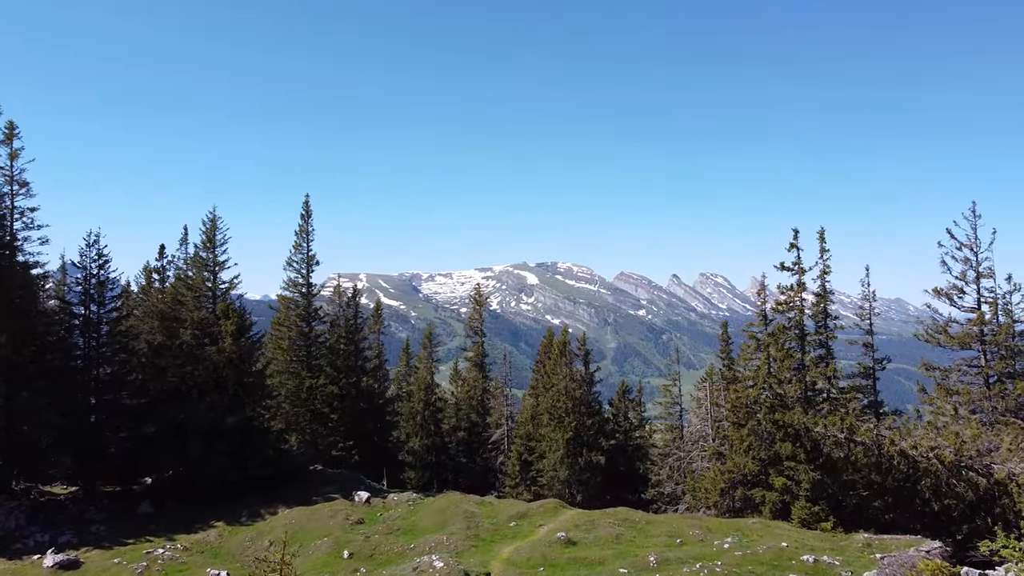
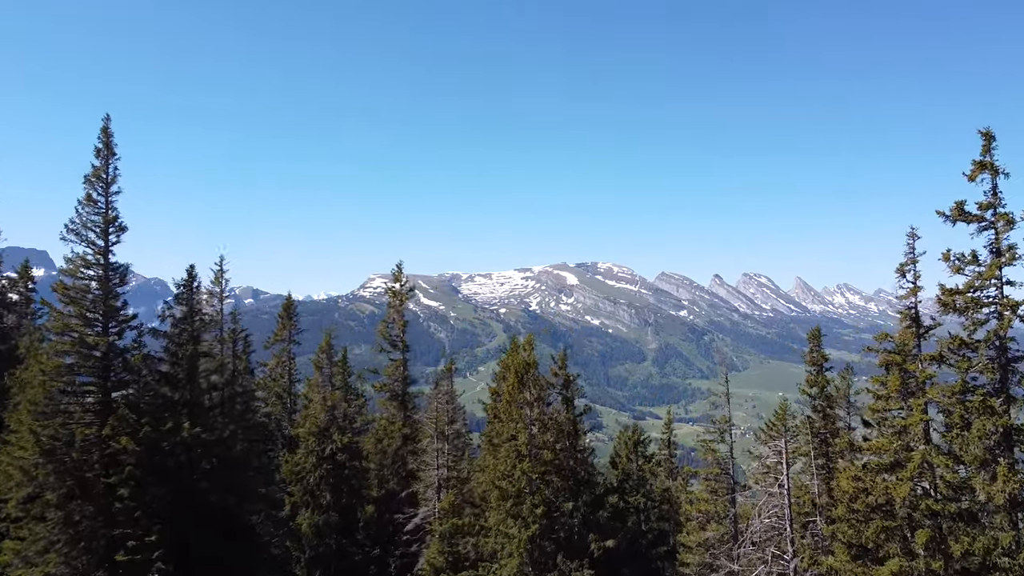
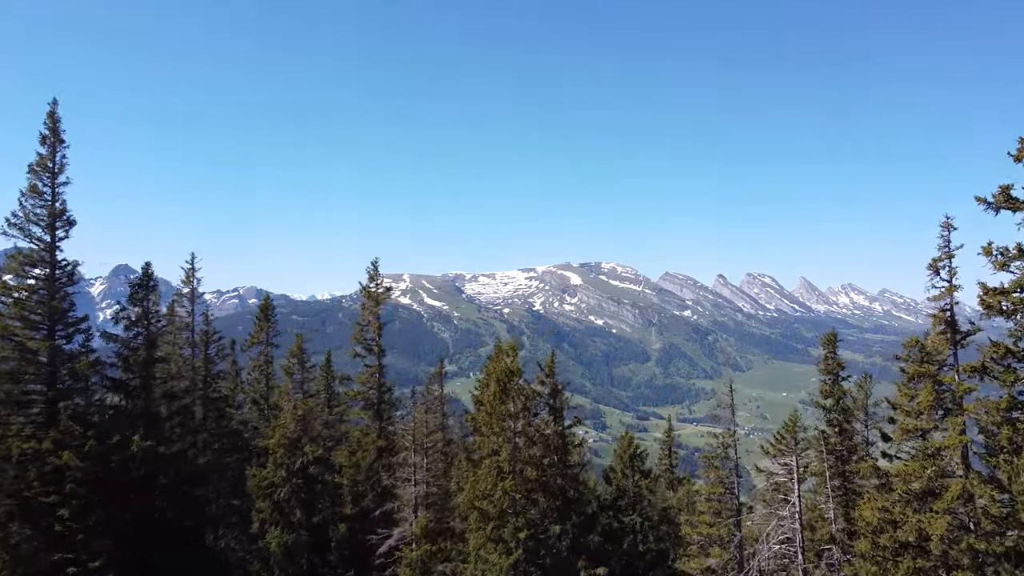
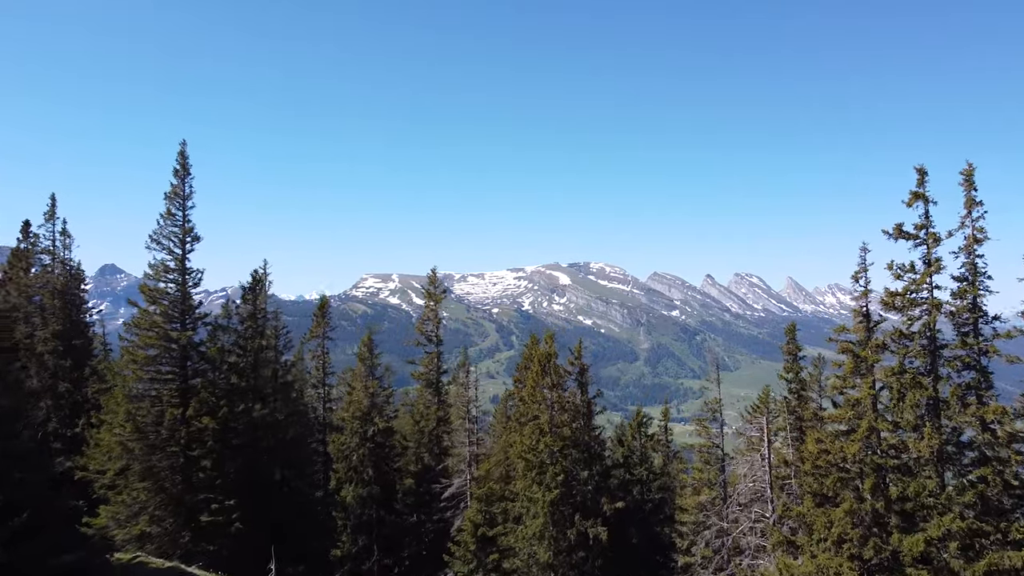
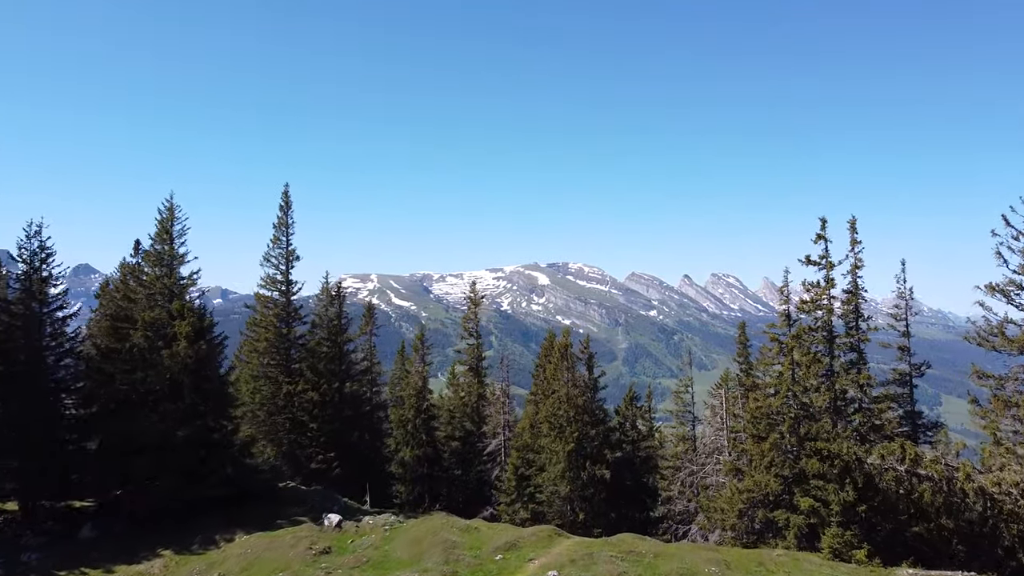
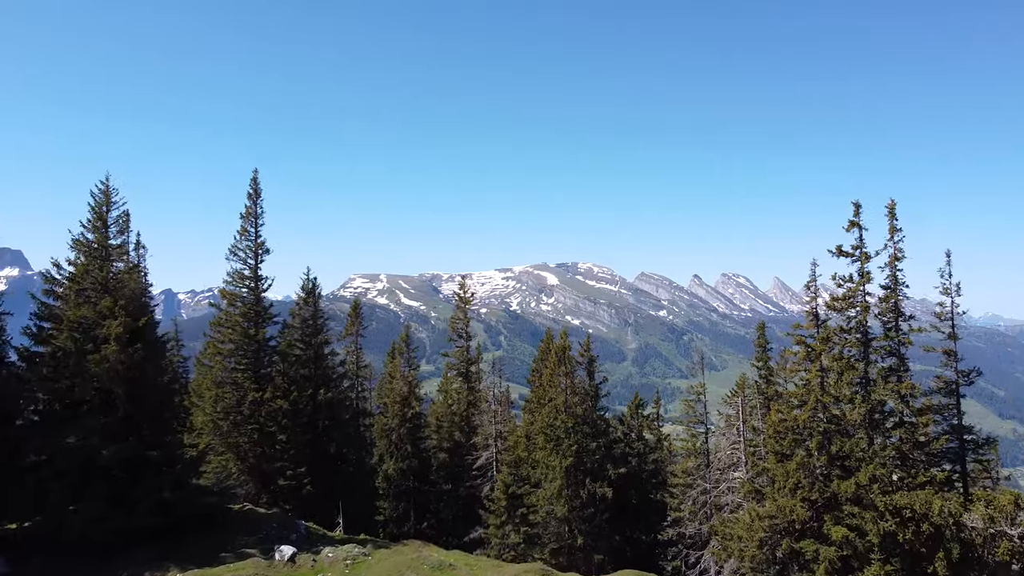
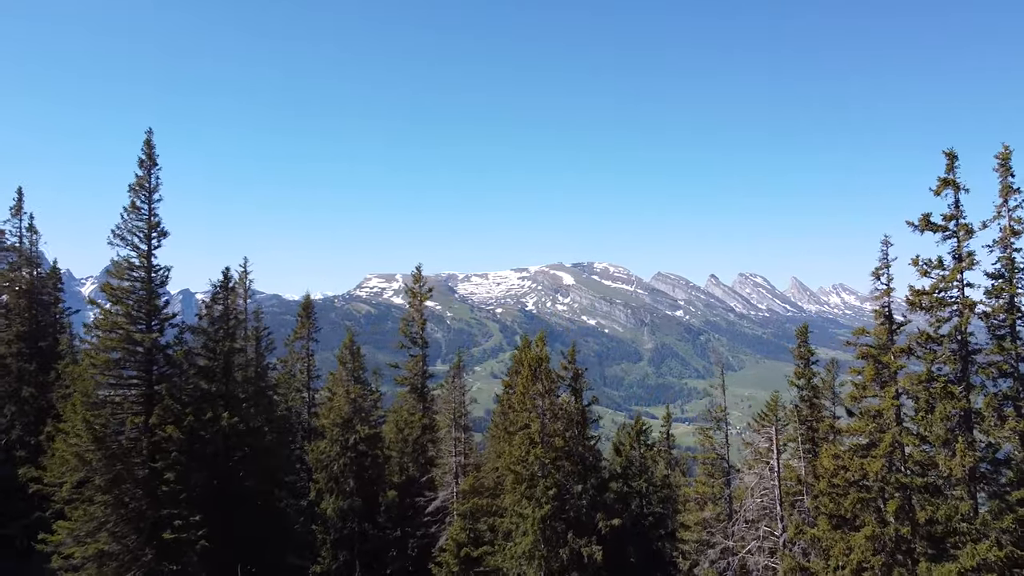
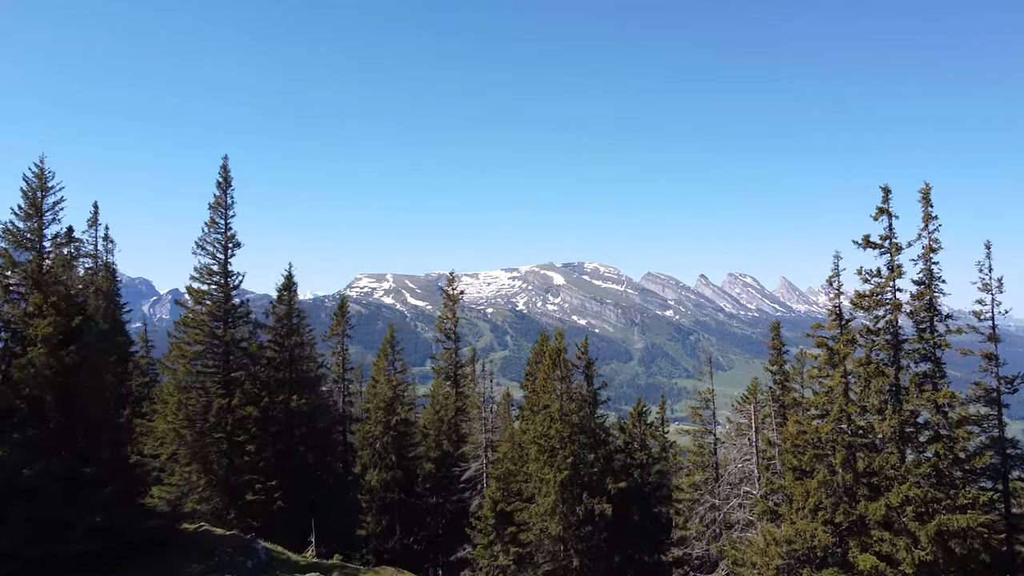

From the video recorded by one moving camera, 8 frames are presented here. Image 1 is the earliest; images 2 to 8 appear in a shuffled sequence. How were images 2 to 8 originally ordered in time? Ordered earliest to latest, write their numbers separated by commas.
5, 6, 8, 4, 7, 2, 3
